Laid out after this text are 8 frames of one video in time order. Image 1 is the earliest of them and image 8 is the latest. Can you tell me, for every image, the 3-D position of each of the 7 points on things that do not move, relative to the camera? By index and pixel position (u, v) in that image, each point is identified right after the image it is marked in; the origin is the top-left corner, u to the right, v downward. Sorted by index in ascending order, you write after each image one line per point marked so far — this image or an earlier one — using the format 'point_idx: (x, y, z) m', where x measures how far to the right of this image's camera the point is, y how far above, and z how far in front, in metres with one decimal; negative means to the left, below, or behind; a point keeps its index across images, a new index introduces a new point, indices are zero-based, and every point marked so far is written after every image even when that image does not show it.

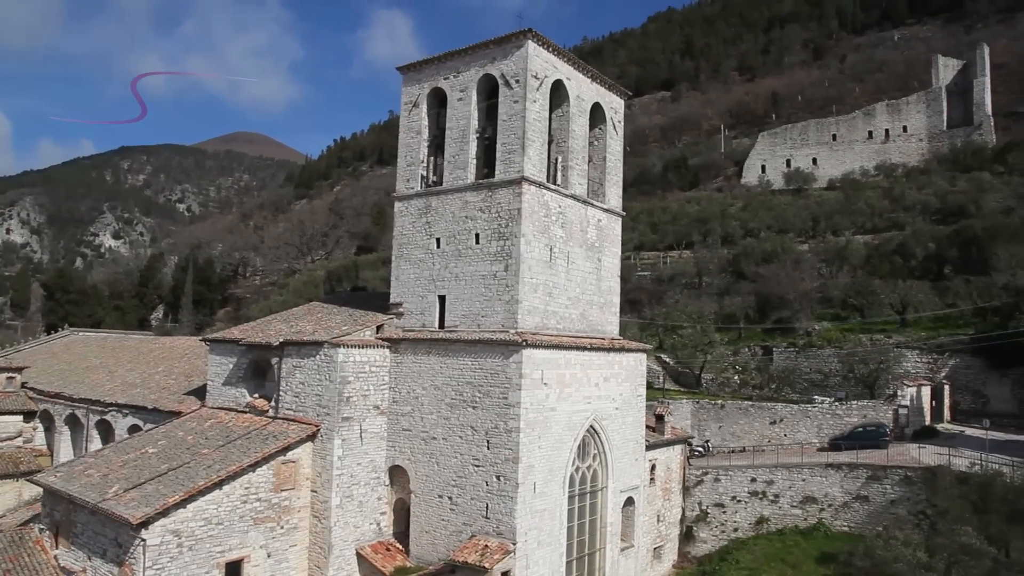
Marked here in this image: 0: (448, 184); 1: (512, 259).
0: (-1.6, +2.5, +18.2) m
1: (0.0, +0.6, +16.8) m
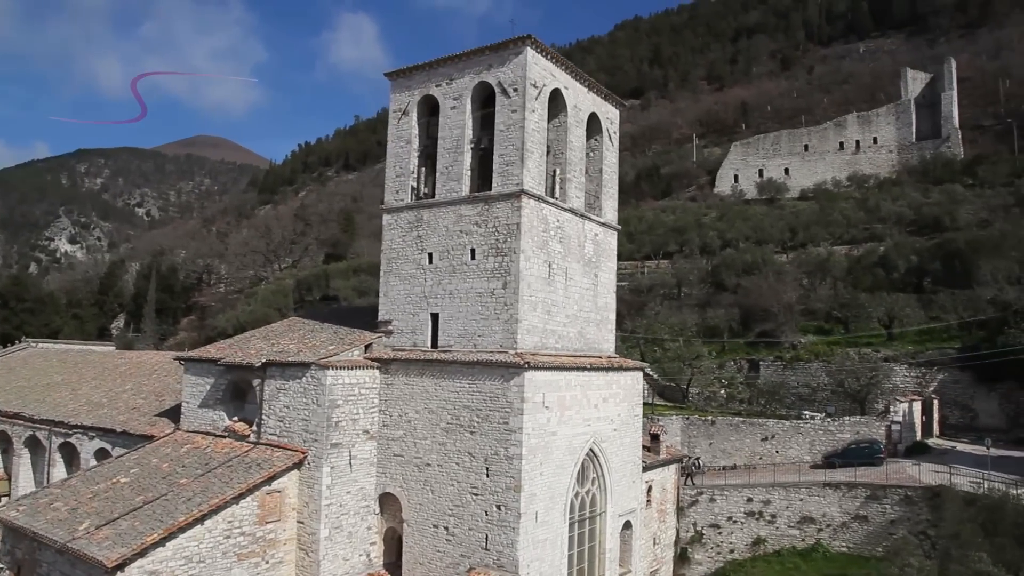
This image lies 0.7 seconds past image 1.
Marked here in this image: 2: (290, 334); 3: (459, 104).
0: (-1.7, +2.1, +17.4) m
1: (0.0, +0.2, +16.0) m
2: (-5.7, -1.2, +19.3) m
3: (-1.2, +4.3, +17.4) m
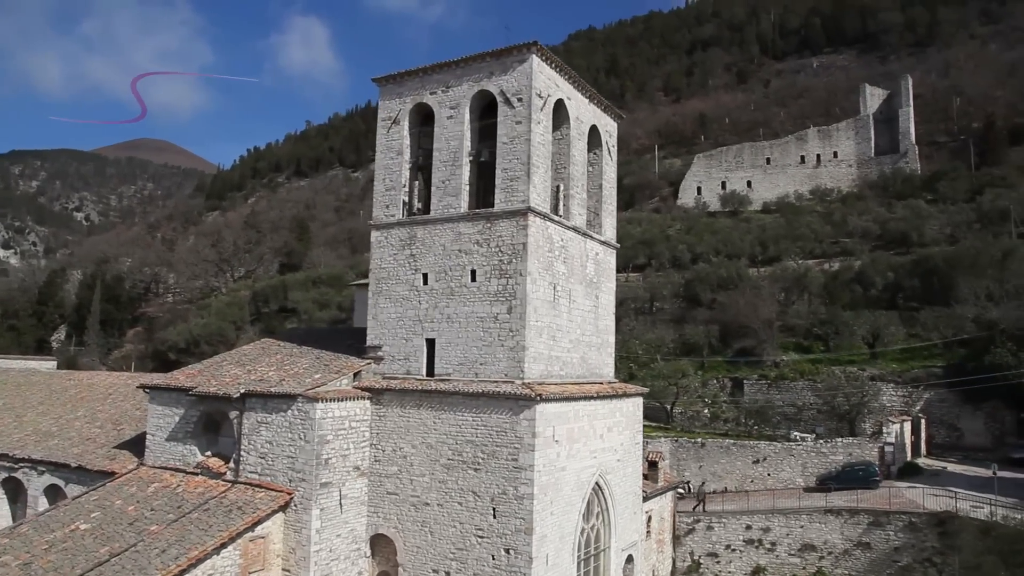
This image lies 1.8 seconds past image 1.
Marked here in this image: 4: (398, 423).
0: (-1.6, +1.6, +16.2) m
1: (+0.1, -0.2, +14.9) m
2: (-5.8, -1.7, +17.7) m
3: (-1.2, +3.8, +16.3) m
4: (-2.3, -2.8, +15.3) m
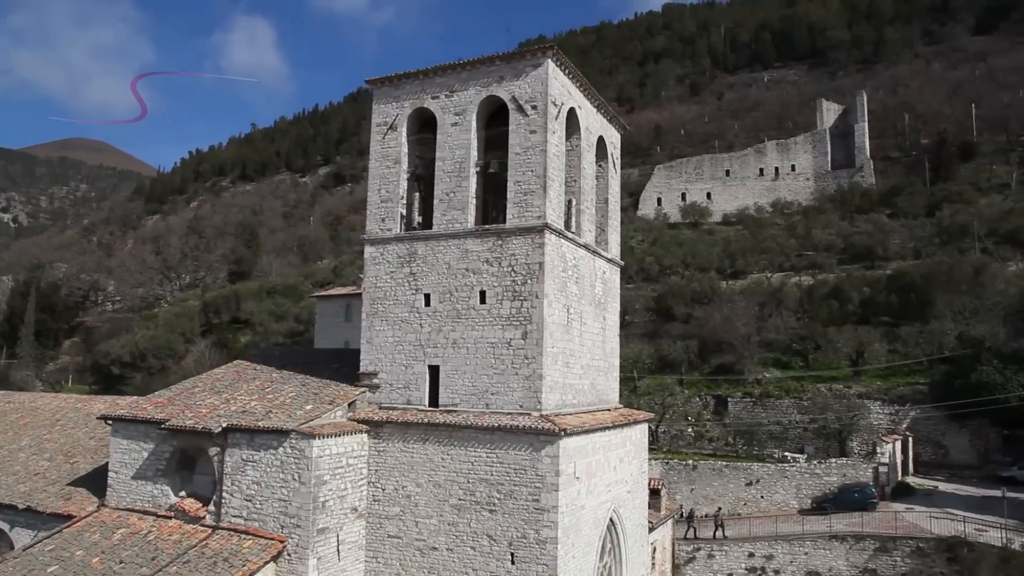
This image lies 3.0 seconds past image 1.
0: (-1.5, +1.2, +14.9) m
1: (+0.4, -0.7, +13.7) m
2: (-5.7, -2.2, +16.1) m
3: (-1.0, +3.3, +15.0) m
4: (-2.1, -3.2, +13.9) m
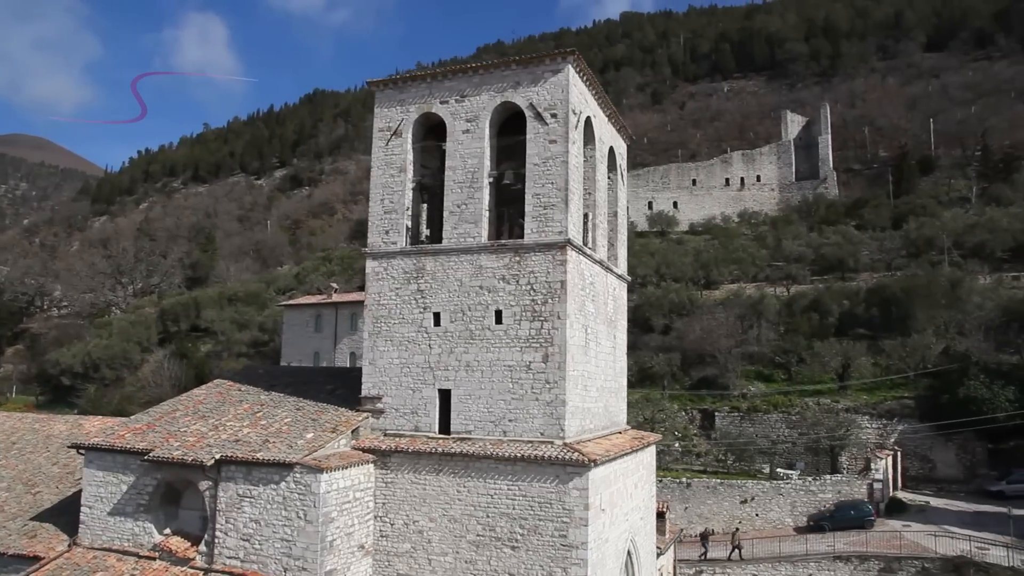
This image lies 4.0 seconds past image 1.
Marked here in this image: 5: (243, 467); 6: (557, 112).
0: (-1.2, +0.9, +14.0) m
1: (+0.7, -1.0, +12.9) m
2: (-5.5, -2.5, +14.9) m
3: (-0.7, +3.0, +14.1) m
4: (-1.7, -3.5, +12.9) m
5: (-4.4, -2.9, +12.4) m
6: (+0.8, +3.2, +13.5) m
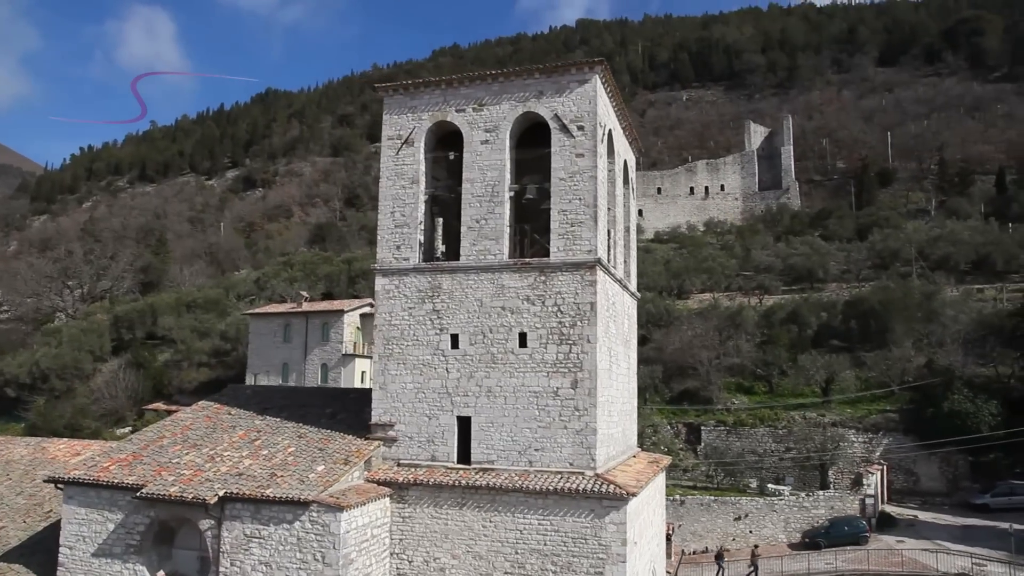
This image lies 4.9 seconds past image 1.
0: (-0.8, +0.5, +13.2) m
1: (+1.2, -1.4, +12.2) m
2: (-5.2, -2.8, +13.8) m
3: (-0.3, +2.6, +13.4) m
4: (-1.3, -3.9, +12.1) m
5: (-3.9, -3.3, +11.4) m
6: (+1.2, +2.8, +12.9) m
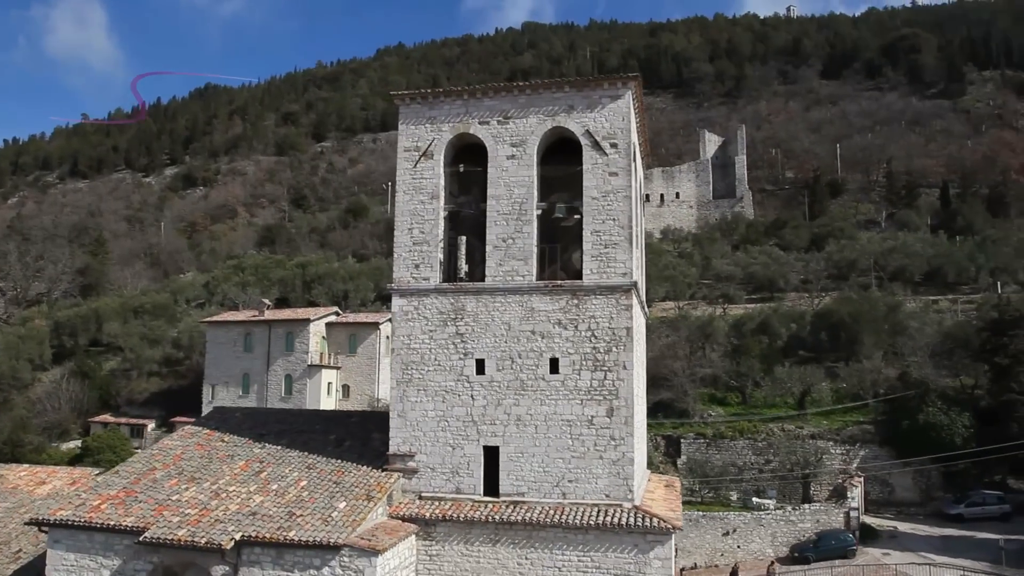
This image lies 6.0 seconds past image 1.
0: (-0.3, +0.1, +12.5) m
1: (+1.7, -1.7, +11.7) m
2: (-4.8, -3.1, +12.8) m
3: (+0.2, +2.3, +12.8) m
4: (-0.8, -4.2, +11.4) m
5: (-3.3, -3.6, +10.5) m
6: (+1.7, +2.4, +12.4) m
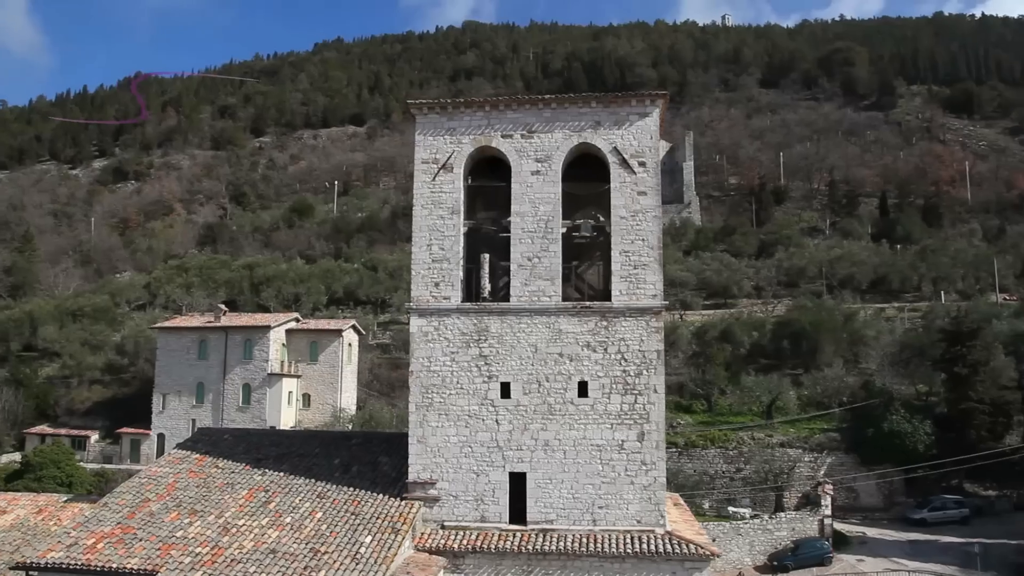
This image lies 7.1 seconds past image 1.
0: (+0.1, -0.2, +12.1) m
1: (+2.2, -2.1, +11.5) m
2: (-4.4, -3.4, +12.0) m
3: (+0.6, +1.9, +12.4) m
4: (-0.3, -4.5, +11.0) m
5: (-2.8, -3.9, +9.8) m
6: (+2.2, +2.1, +12.2) m
